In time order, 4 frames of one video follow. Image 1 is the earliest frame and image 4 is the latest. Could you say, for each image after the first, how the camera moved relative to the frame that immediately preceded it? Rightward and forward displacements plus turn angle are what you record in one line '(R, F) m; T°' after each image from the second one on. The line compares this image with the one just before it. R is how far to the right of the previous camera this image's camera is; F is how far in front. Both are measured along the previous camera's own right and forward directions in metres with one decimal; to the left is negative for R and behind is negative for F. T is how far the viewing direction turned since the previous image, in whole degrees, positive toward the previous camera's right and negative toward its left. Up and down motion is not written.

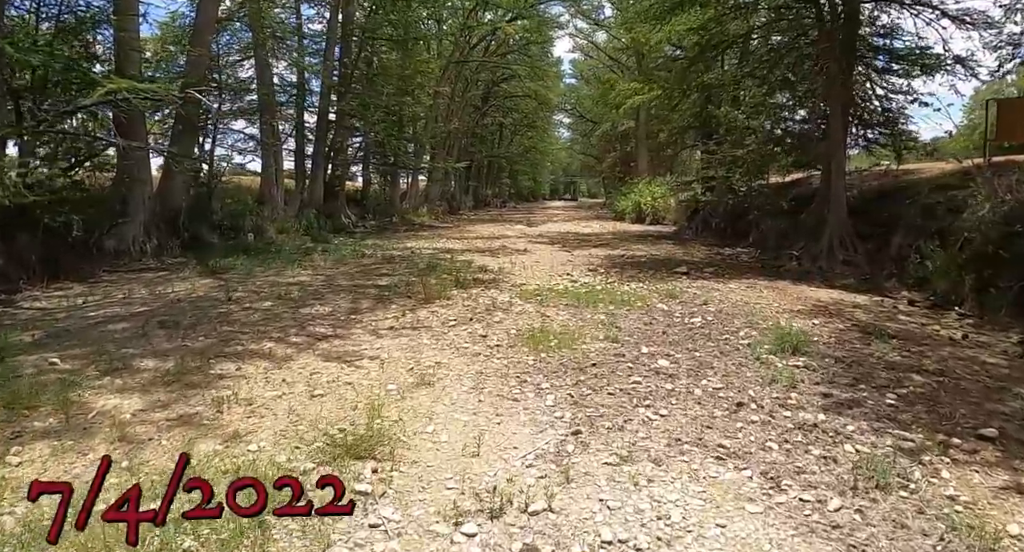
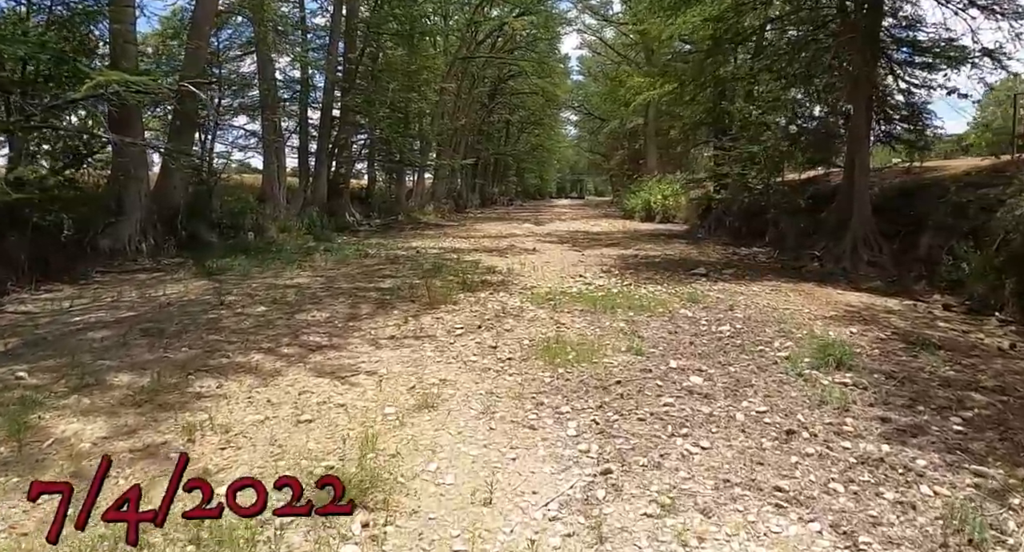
(0.0, +0.5) m; 0°
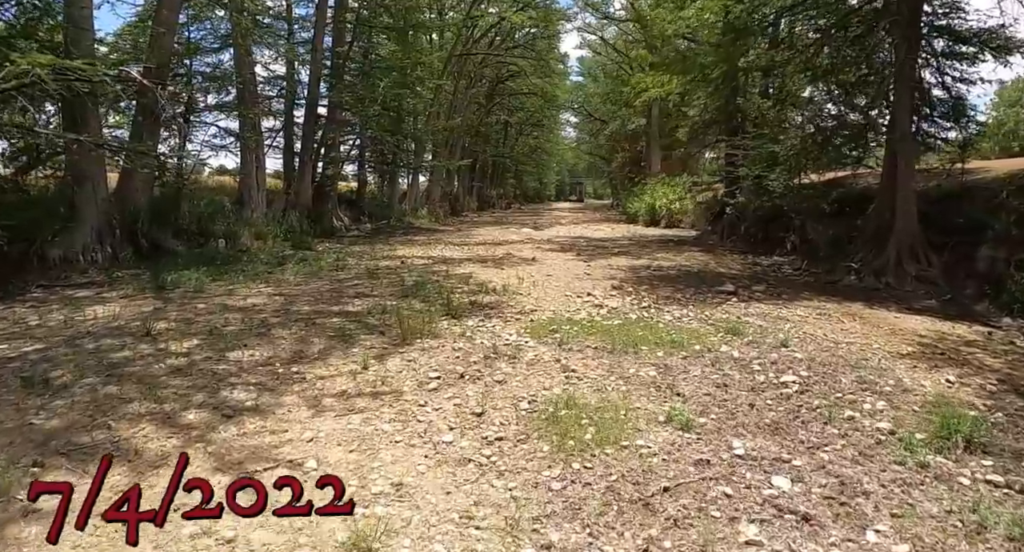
(0.0, +1.3) m; 0°
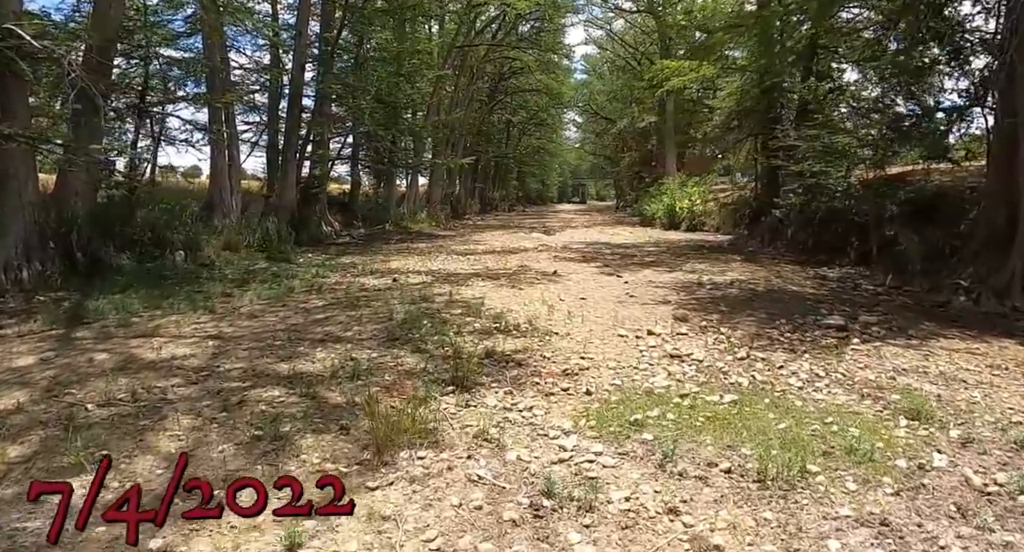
(-0.2, +2.1) m; 0°
